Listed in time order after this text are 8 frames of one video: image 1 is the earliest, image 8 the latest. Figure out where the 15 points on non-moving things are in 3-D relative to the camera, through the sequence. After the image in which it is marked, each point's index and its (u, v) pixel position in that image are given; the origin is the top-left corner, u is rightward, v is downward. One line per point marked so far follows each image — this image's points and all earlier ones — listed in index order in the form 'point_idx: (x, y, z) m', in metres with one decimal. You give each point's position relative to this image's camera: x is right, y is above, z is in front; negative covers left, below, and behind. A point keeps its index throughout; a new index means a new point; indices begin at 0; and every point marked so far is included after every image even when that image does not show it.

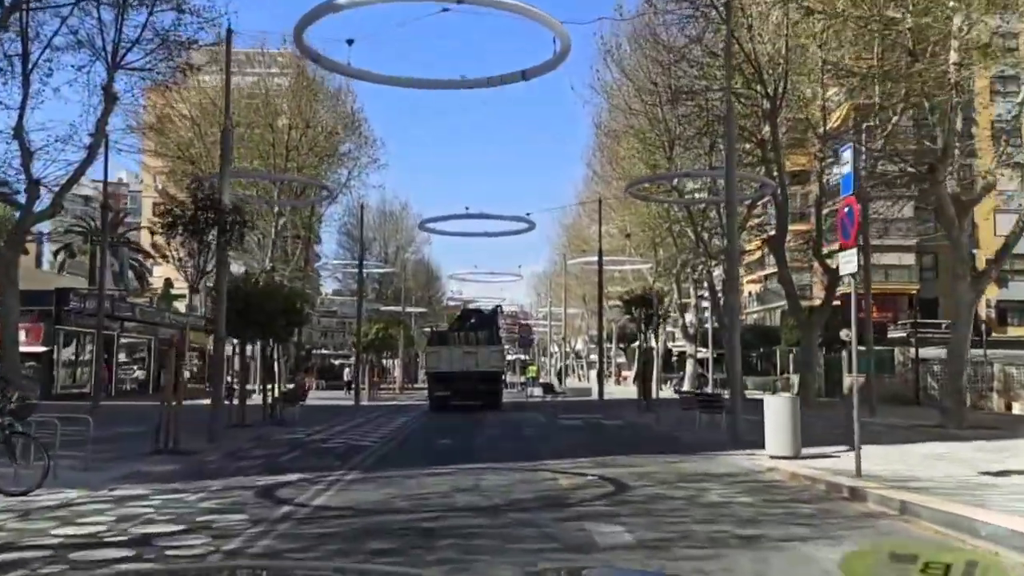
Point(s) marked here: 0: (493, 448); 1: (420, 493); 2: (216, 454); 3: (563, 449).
0: (-0.3, -3.4, +18.8) m
1: (-1.1, -2.5, +11.1) m
2: (-5.5, -3.1, +16.8) m
3: (+1.0, -3.2, +18.0) m
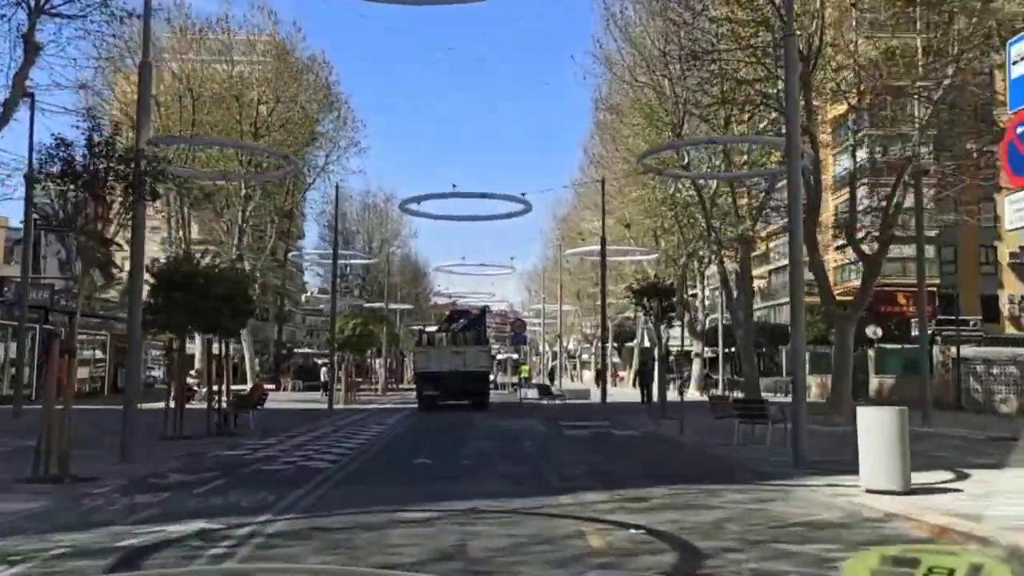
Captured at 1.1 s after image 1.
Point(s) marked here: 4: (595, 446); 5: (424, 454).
0: (-0.4, -3.0, +14.7) m
1: (-1.1, -2.2, +7.0) m
2: (-5.6, -2.7, +12.7) m
3: (+1.0, -2.8, +13.9) m
4: (+1.7, -3.2, +18.0) m
5: (-1.8, -3.5, +18.6) m
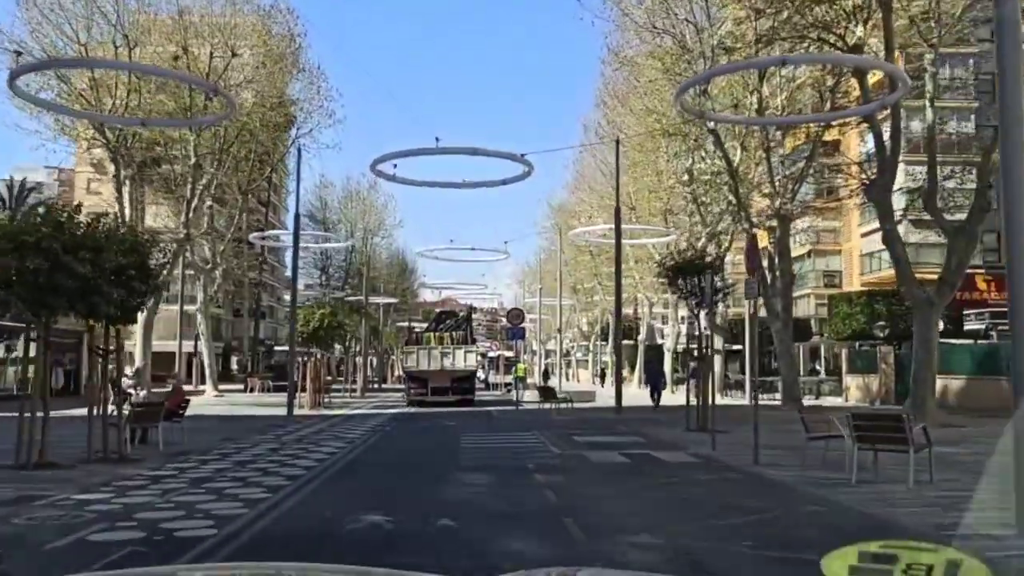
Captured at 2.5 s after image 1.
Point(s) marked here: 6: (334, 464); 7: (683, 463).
0: (-0.3, -2.4, +8.9) m
1: (-0.9, -1.6, +1.1) m
2: (-5.5, -2.2, +6.7) m
3: (+1.1, -2.3, +8.1) m
4: (+1.7, -2.6, +12.2) m
5: (-1.7, -2.9, +12.7) m
6: (-3.6, -3.6, +18.6) m
7: (+2.8, -2.8, +14.4) m
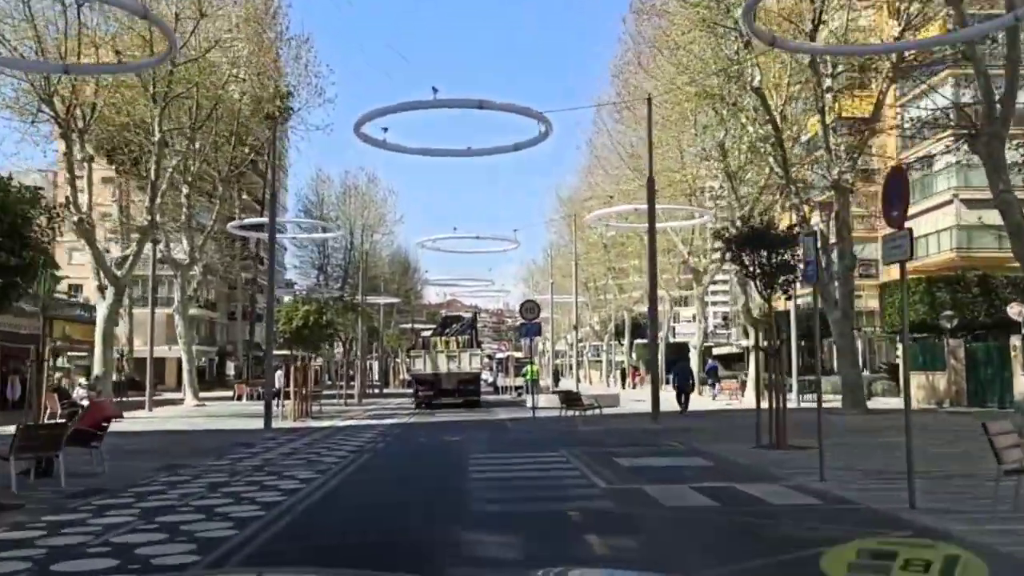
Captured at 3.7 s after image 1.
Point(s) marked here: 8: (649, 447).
0: (0.0, -2.0, +4.3) m
1: (-0.6, -1.2, -3.4) m
2: (-5.1, -1.8, +2.2) m
3: (+1.4, -1.9, +3.5) m
4: (+2.1, -2.2, +7.6) m
5: (-1.4, -2.6, +8.2) m
6: (-3.2, -3.3, +14.1) m
7: (+3.1, -2.4, +9.8) m
8: (+2.6, -3.0, +17.1) m
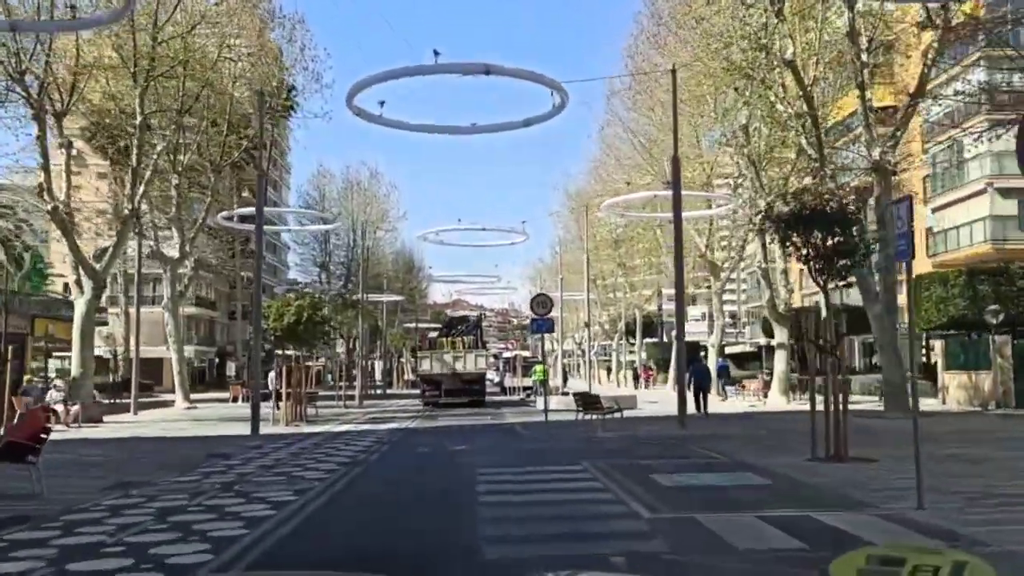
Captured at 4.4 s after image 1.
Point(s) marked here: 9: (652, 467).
0: (+0.2, -1.8, +2.0) m
1: (-0.5, -1.0, -5.7) m
2: (-5.0, -1.6, -0.1) m
3: (+1.6, -1.7, +1.2) m
4: (+2.3, -2.0, +5.3) m
5: (-1.2, -2.4, +5.9) m
6: (-3.0, -3.1, +11.8) m
7: (+3.3, -2.2, +7.5) m
8: (+2.9, -2.8, +14.8) m
9: (+2.1, -2.7, +13.8) m
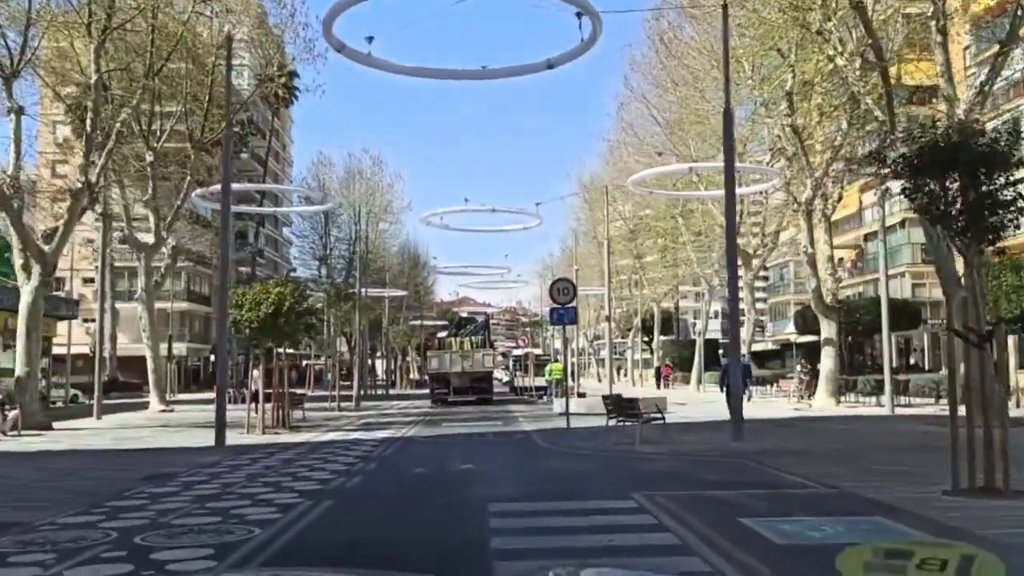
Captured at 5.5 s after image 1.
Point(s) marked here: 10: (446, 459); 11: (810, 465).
0: (+0.4, -1.5, -1.9) m
1: (-0.4, -0.6, -9.6) m
2: (-4.8, -1.3, -3.9) m
3: (+1.7, -1.3, -2.7) m
4: (+2.5, -1.6, +1.4) m
5: (-1.0, -2.0, +2.0) m
6: (-2.7, -2.7, +7.9) m
7: (+3.5, -1.8, +3.6) m
8: (+3.1, -2.4, +10.8) m
9: (+2.4, -2.4, +9.9) m
10: (-1.3, -3.2, +16.0) m
11: (+4.3, -2.6, +13.1) m
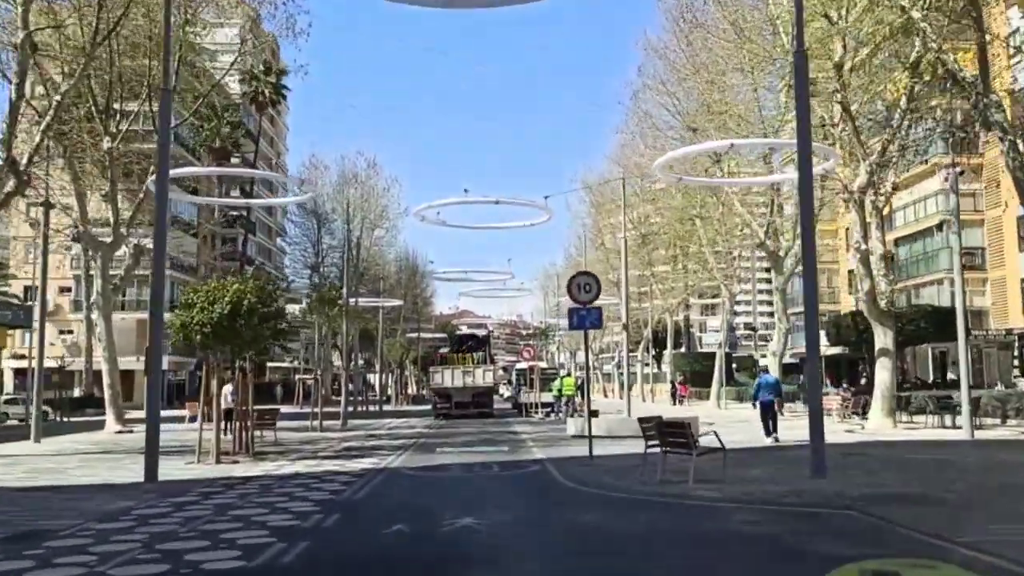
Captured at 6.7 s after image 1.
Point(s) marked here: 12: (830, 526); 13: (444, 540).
0: (+0.5, -1.0, -6.0) m
1: (-0.2, 0.0, -13.8) m
2: (-4.7, -0.8, -8.0) m
3: (+1.9, -0.8, -6.9) m
4: (+2.7, -1.2, -2.8) m
5: (-0.8, -1.6, -2.2) m
6: (-2.5, -2.4, +3.8) m
7: (+3.7, -1.4, -0.6) m
8: (+3.3, -2.2, +6.7) m
9: (+2.6, -2.1, +5.8) m
10: (-1.1, -3.0, +11.8) m
11: (+4.5, -2.3, +8.9) m
12: (+3.3, -2.5, +9.2) m
13: (-0.8, -2.8, +9.2) m
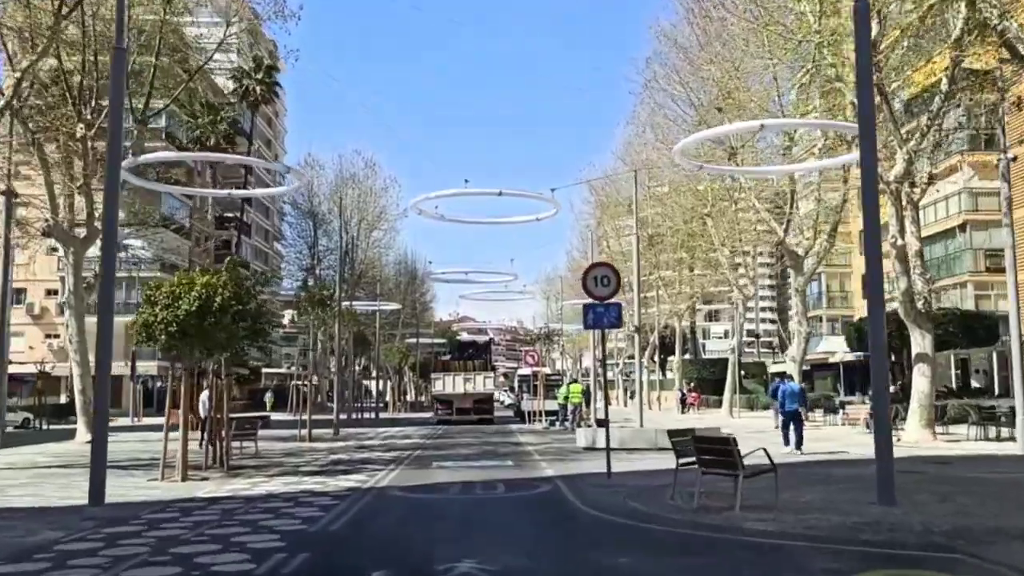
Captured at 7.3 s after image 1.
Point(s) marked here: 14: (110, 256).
0: (+0.6, -0.7, -8.2) m
1: (-0.1, +0.3, -16.0) m
2: (-4.5, -0.4, -10.3) m
3: (+2.0, -0.5, -9.1) m
4: (+2.8, -0.9, -5.0) m
5: (-0.7, -1.3, -4.4) m
6: (-2.4, -2.2, +1.6) m
7: (+3.8, -1.2, -2.8) m
8: (+3.4, -2.0, +4.5) m
9: (+2.7, -1.9, +3.5) m
10: (-1.0, -2.8, +9.6) m
11: (+4.6, -2.2, +6.7) m
12: (+3.4, -2.3, +7.0) m
13: (-0.7, -2.6, +7.0) m
14: (-6.3, +0.5, +14.2) m
